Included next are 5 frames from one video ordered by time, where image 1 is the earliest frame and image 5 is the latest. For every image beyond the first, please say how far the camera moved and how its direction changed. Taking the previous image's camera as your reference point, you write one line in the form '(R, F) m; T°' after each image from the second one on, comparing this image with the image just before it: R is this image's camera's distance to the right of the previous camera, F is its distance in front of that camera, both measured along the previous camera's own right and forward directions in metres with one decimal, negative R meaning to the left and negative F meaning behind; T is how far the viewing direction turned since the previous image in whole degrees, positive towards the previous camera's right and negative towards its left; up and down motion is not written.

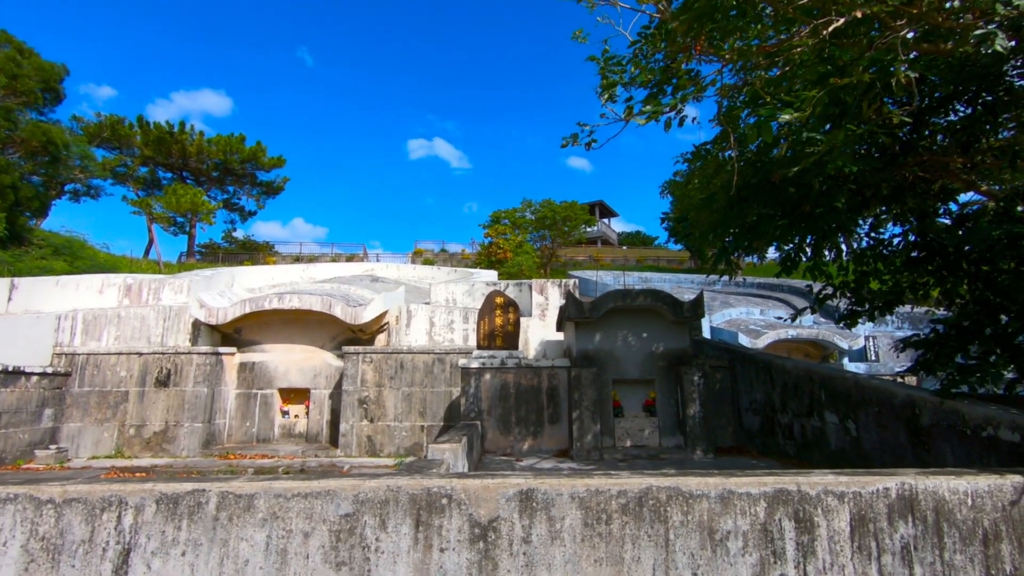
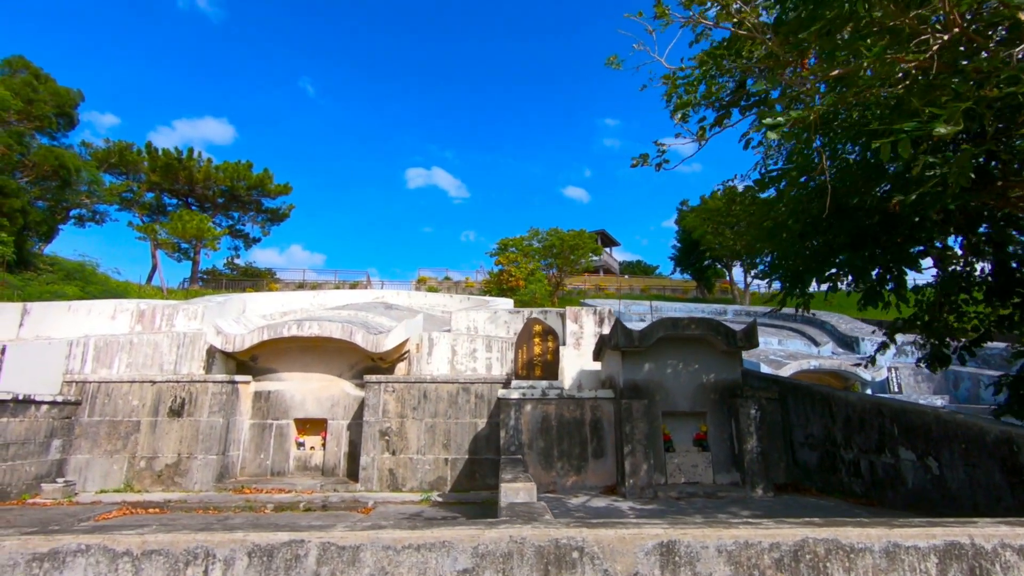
(-0.6, +0.2) m; 0°
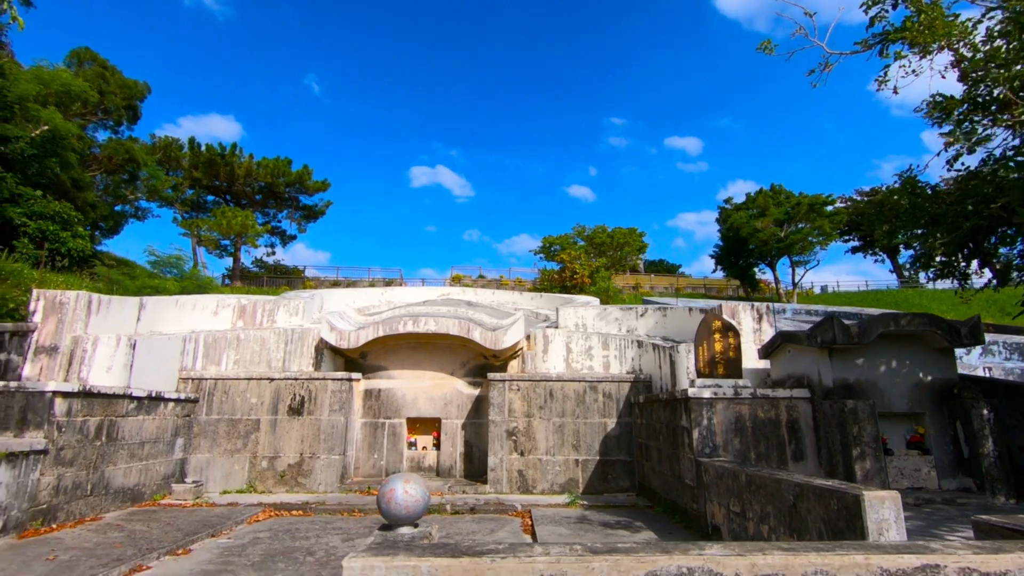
(-2.2, +0.3) m; 0°
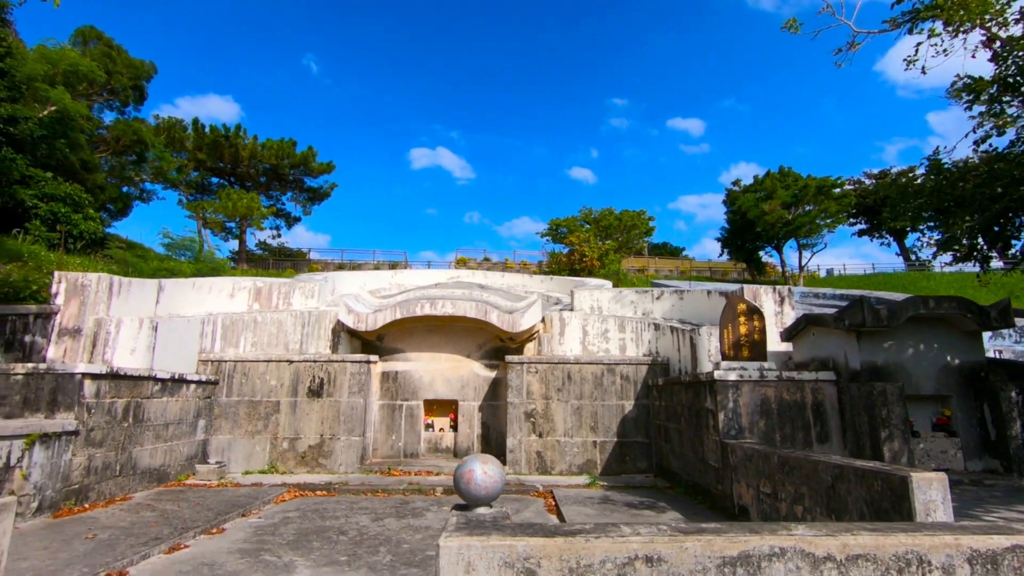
(-0.3, 0.0) m; 0°
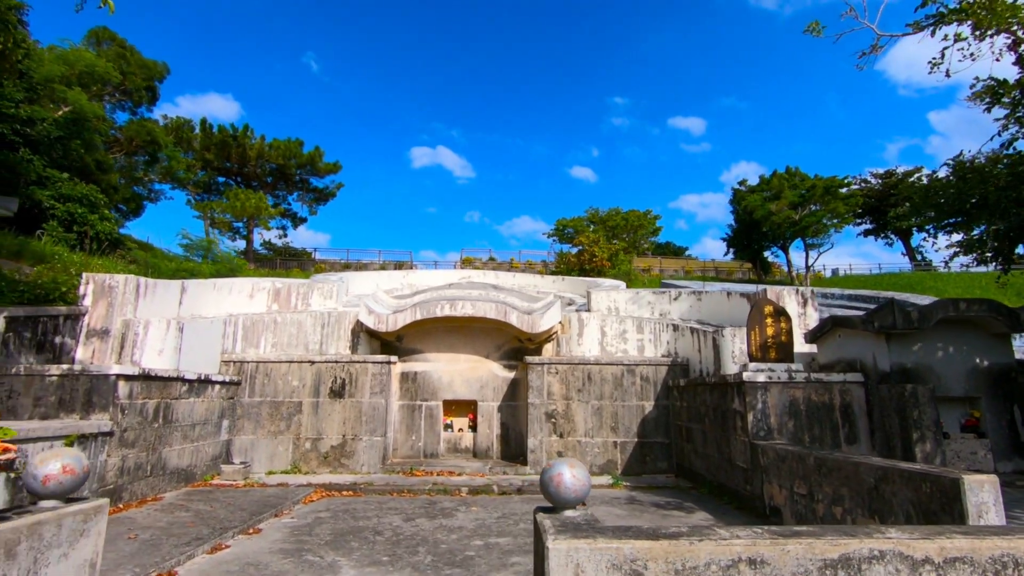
(-0.4, 0.0) m; 0°
